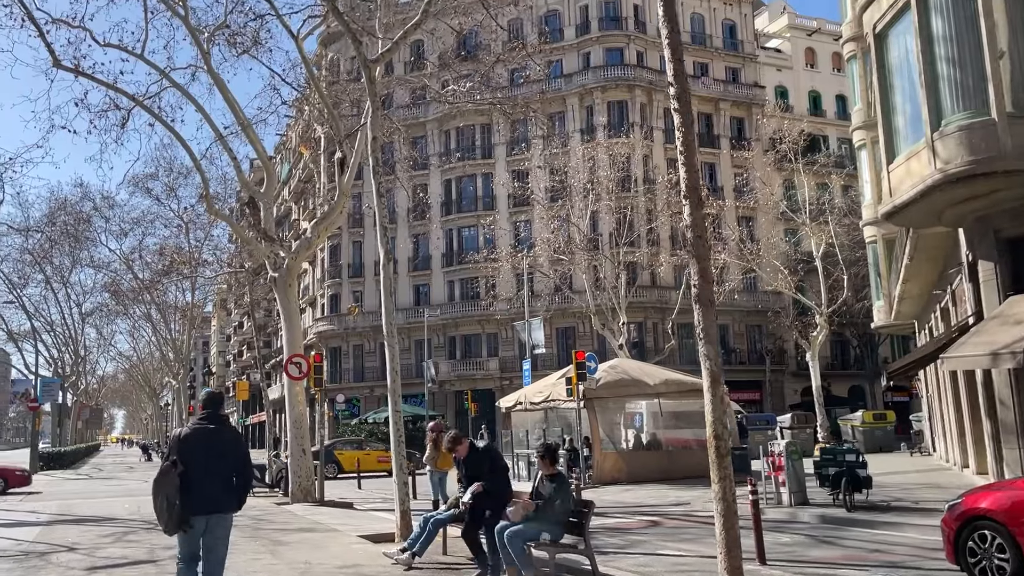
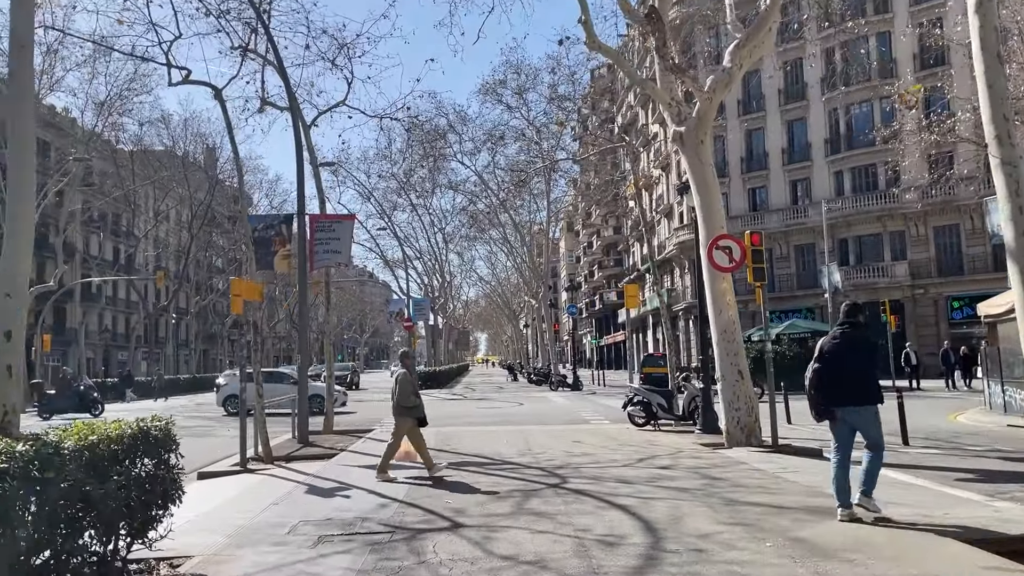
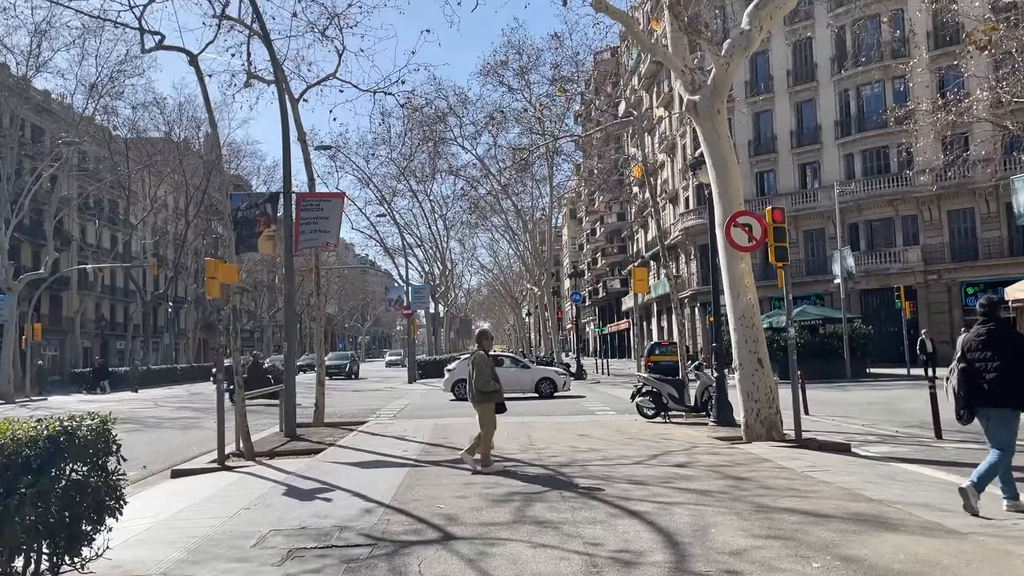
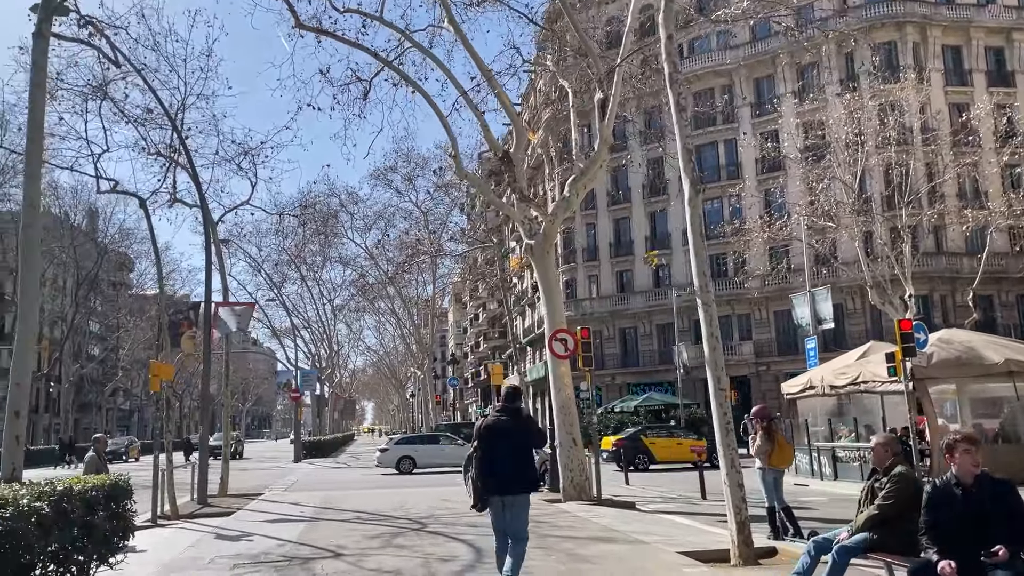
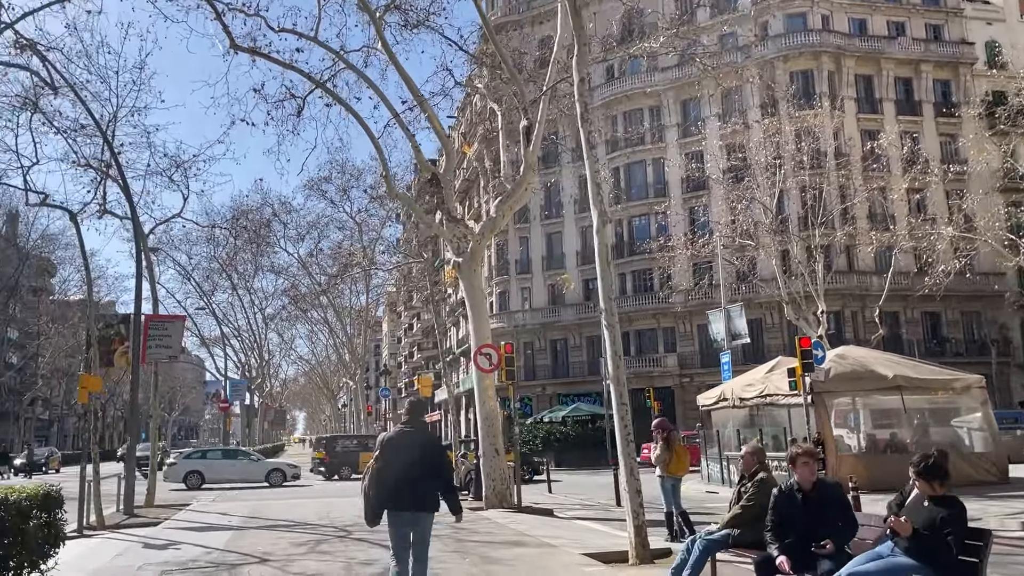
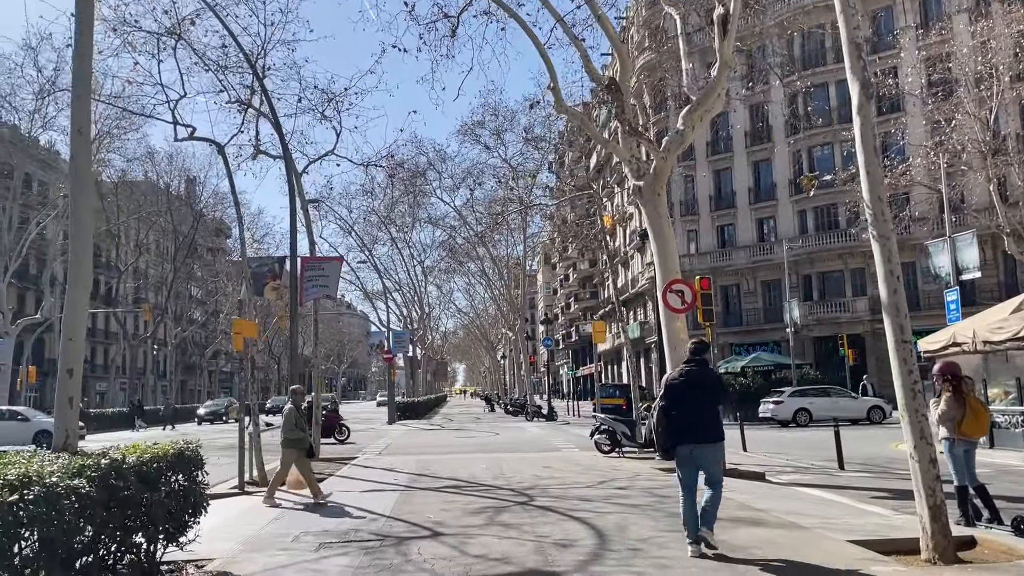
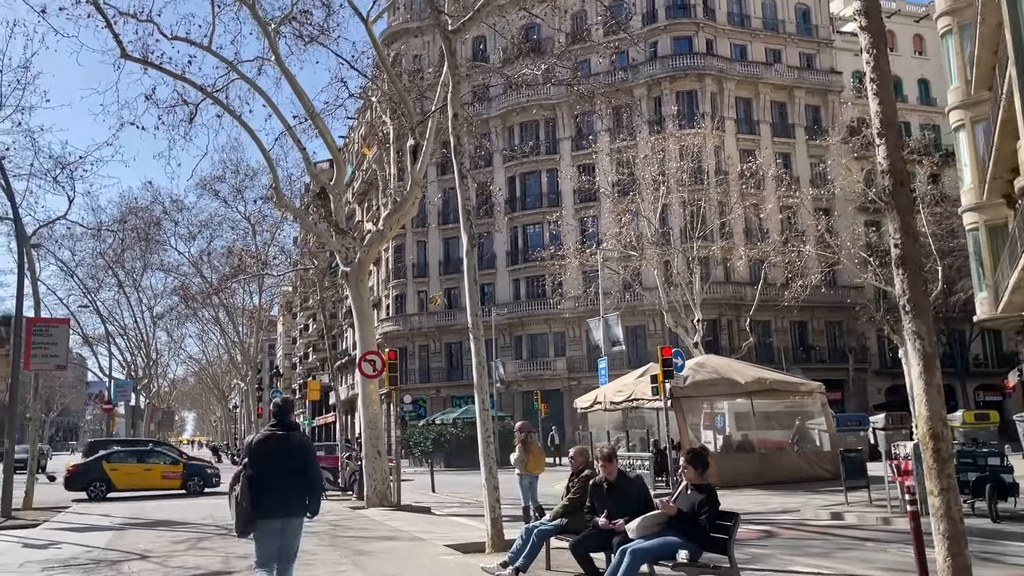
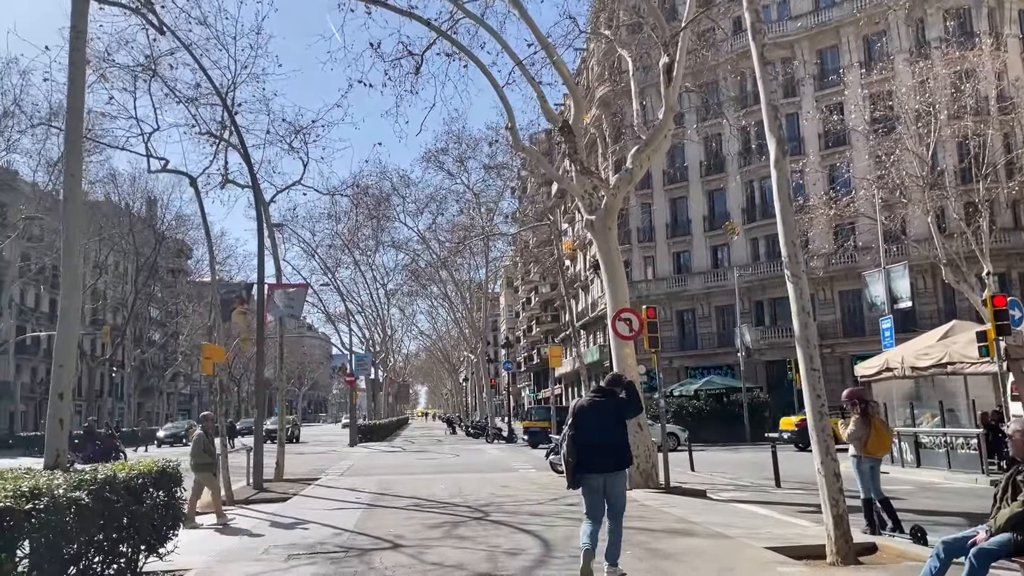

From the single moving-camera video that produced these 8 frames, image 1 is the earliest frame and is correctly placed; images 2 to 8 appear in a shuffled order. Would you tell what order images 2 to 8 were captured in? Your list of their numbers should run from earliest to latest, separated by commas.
7, 5, 4, 8, 6, 2, 3
